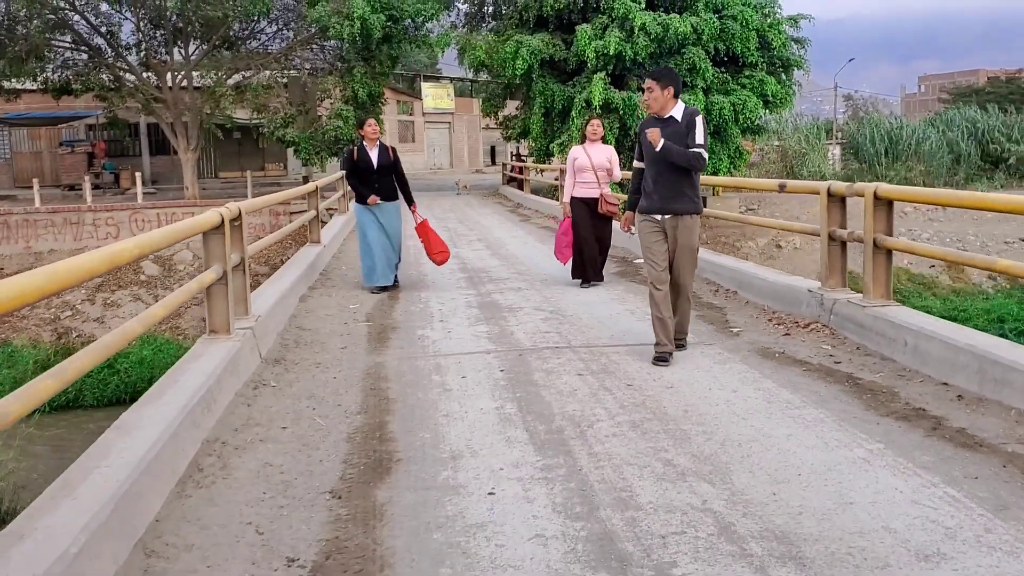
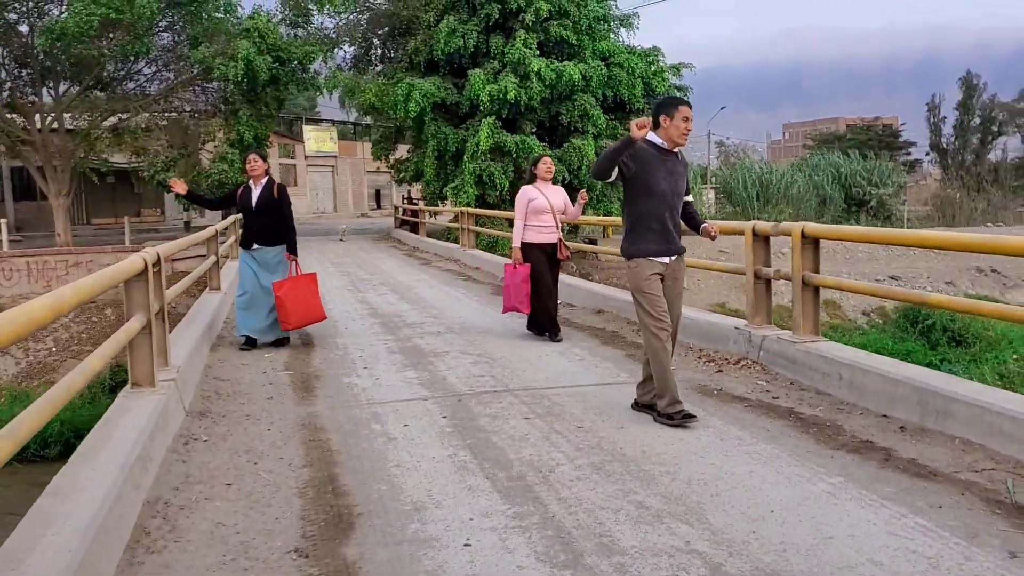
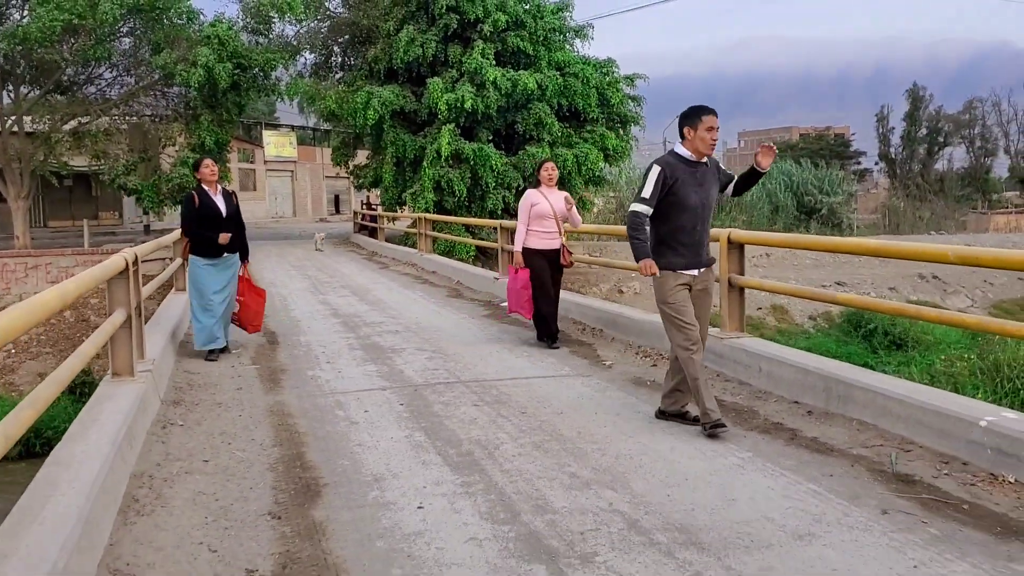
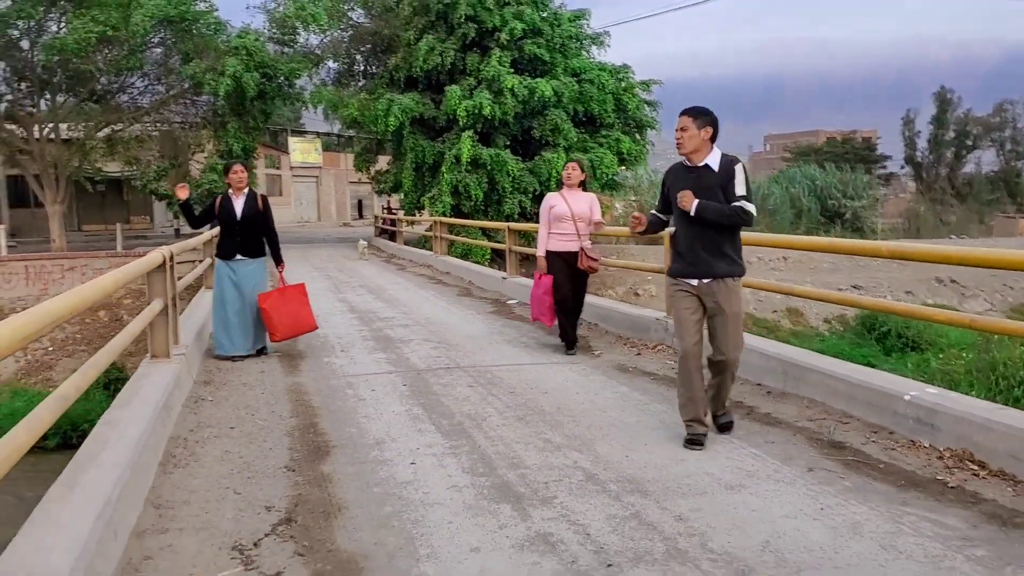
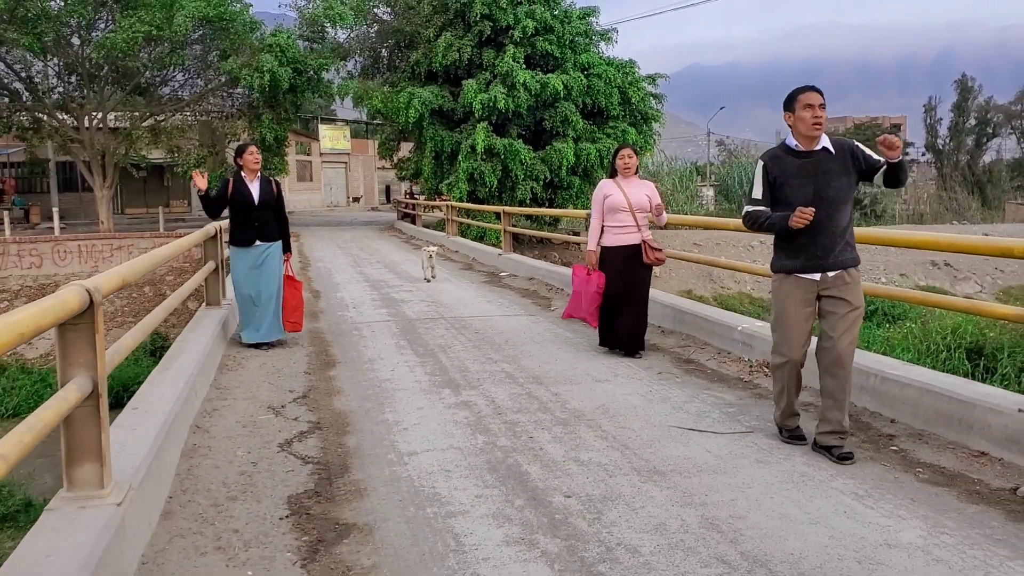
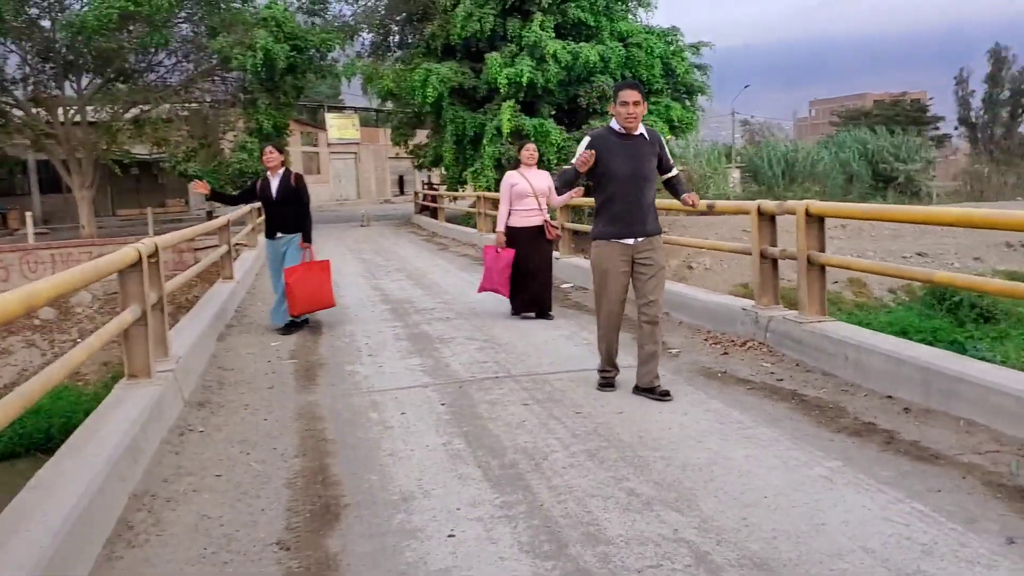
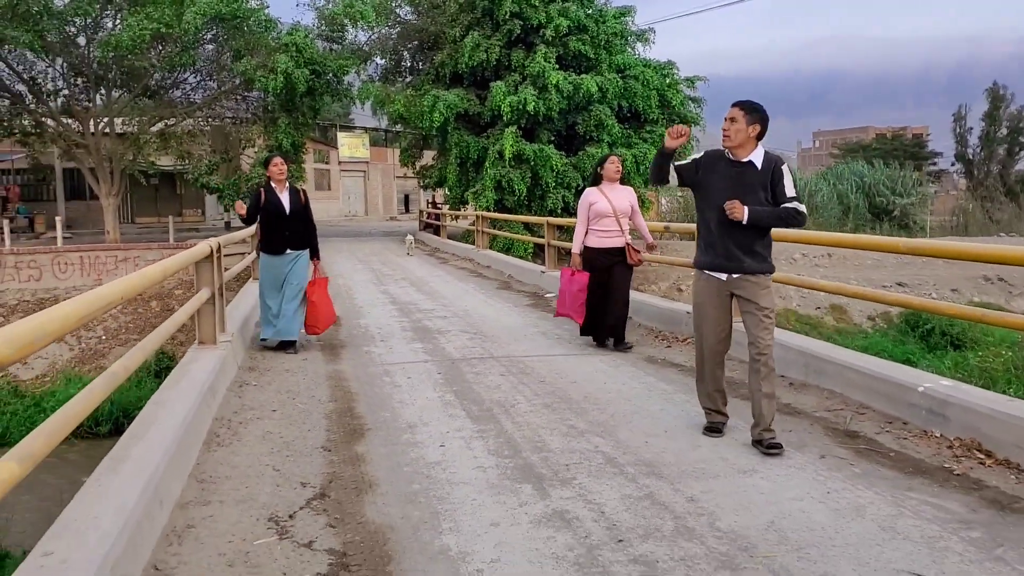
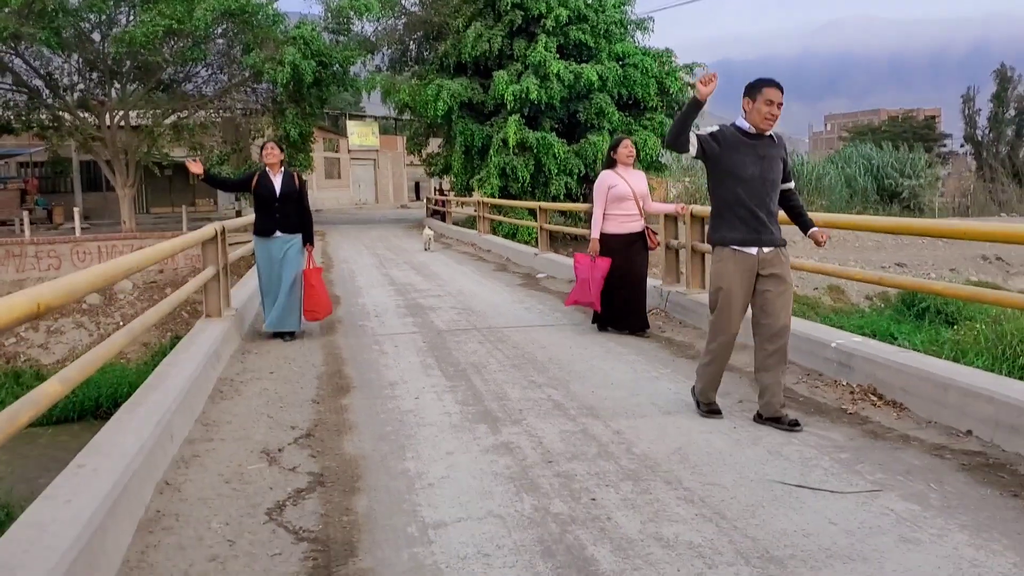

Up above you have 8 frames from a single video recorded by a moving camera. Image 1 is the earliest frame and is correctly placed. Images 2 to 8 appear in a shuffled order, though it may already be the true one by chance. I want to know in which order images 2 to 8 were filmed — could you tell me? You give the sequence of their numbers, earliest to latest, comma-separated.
6, 2, 3, 4, 7, 8, 5
